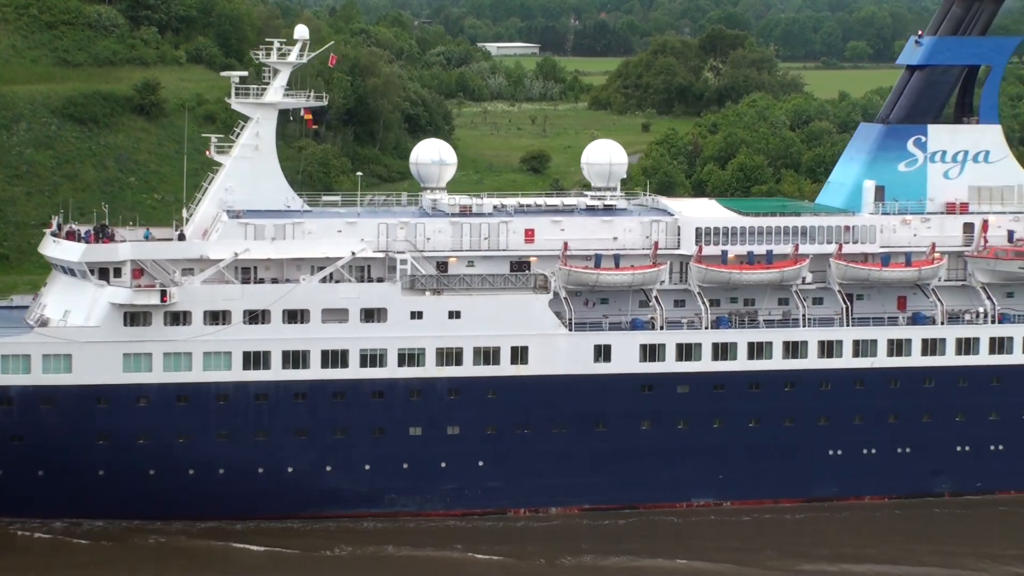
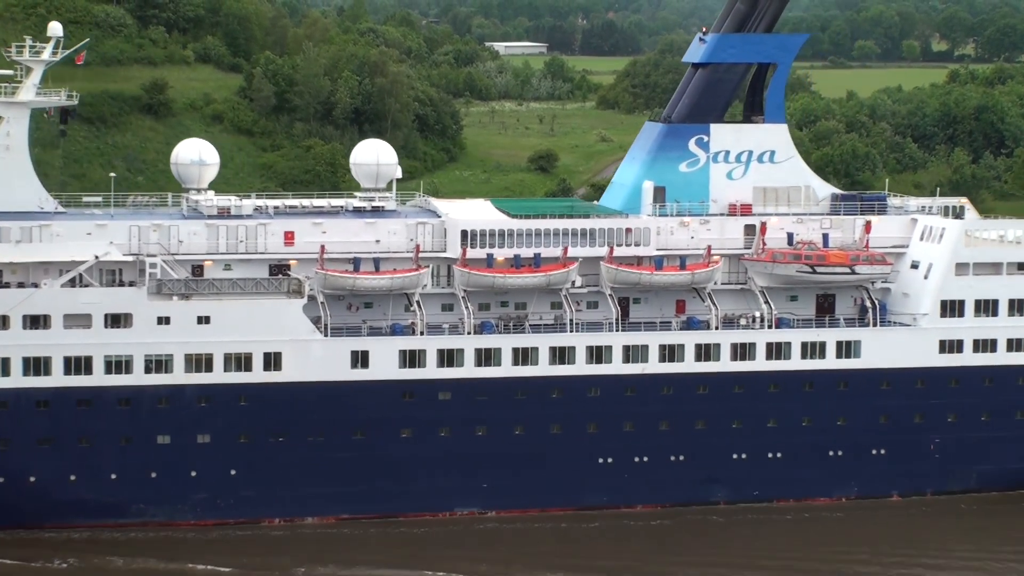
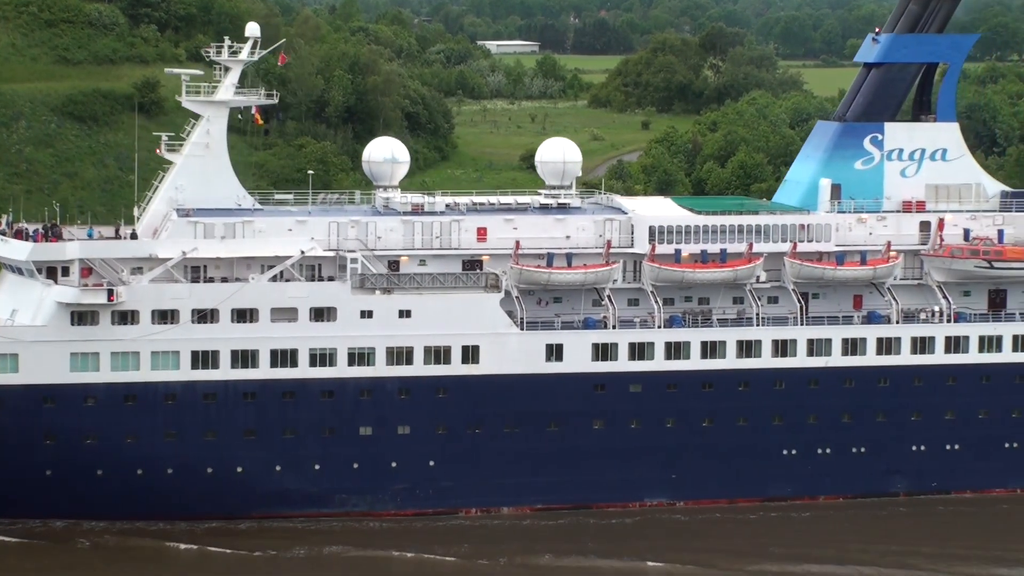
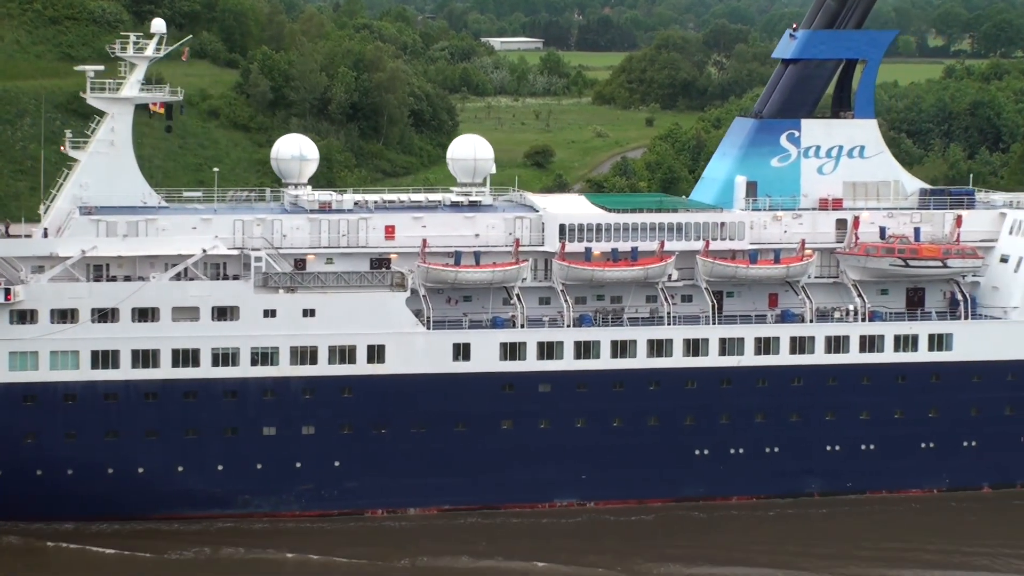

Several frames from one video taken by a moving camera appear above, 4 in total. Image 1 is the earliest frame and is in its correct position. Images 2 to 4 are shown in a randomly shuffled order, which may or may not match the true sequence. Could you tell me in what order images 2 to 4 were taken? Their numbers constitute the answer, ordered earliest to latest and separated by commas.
3, 4, 2
